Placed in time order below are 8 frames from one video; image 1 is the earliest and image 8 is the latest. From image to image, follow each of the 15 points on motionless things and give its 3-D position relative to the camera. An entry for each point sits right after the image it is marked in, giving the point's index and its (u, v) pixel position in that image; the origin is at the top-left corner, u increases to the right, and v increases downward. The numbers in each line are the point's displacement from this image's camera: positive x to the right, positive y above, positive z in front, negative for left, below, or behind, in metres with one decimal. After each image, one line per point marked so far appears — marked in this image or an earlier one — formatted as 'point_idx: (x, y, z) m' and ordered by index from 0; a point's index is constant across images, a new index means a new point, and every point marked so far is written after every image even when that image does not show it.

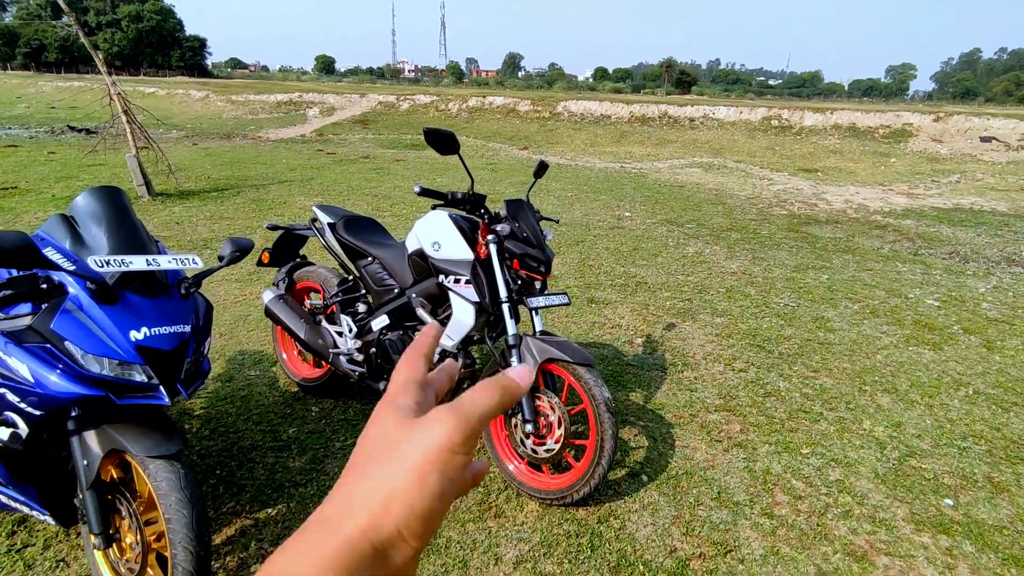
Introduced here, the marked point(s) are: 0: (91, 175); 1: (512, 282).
0: (-7.0, +1.9, +9.3) m
1: (0.0, 0.0, +2.4) m
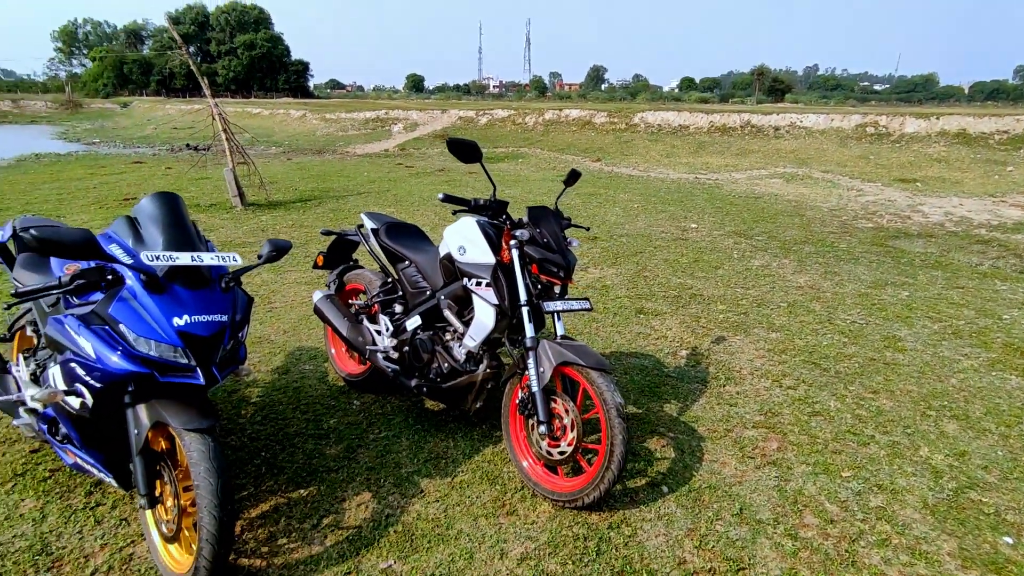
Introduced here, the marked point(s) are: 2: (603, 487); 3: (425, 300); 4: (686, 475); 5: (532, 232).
0: (-5.9, +1.9, +10.3) m
1: (+0.1, 0.0, +2.5) m
2: (+0.4, -0.8, +2.3) m
3: (-0.4, -0.1, +2.9) m
4: (+0.8, -0.9, +2.7) m
5: (+0.1, +0.2, +2.4) m
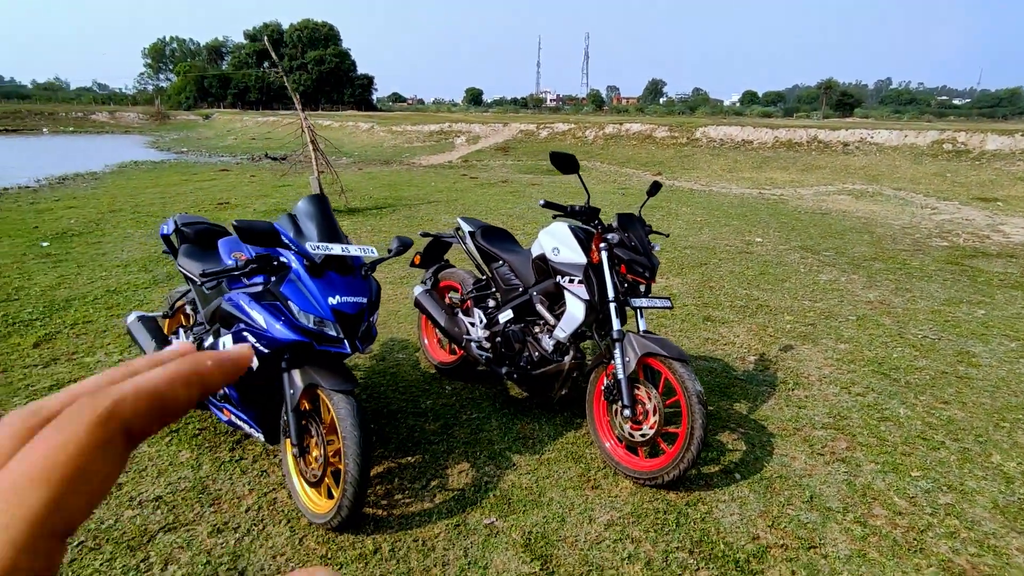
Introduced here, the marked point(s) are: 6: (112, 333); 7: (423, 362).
0: (-4.6, +1.9, +11.1) m
1: (+0.5, 0.0, +2.7) m
2: (+0.8, -0.8, +2.5) m
3: (0.0, 0.0, +3.2) m
4: (+1.3, -0.9, +2.8) m
5: (+0.5, +0.3, +2.7) m
6: (-3.2, -0.4, +4.5) m
7: (-0.6, -0.5, +3.9) m
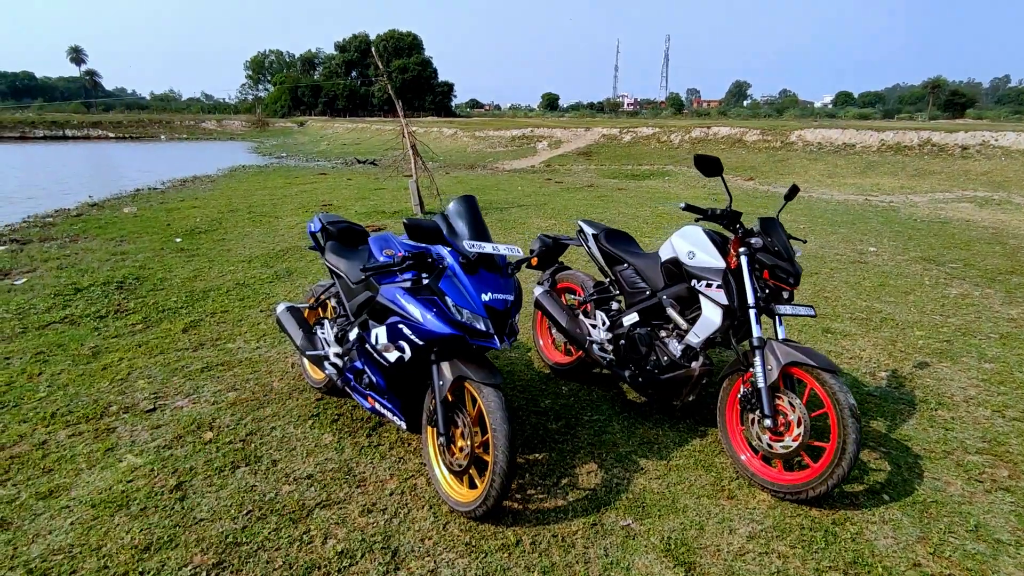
0: (-2.8, +1.9, +11.6) m
1: (+1.2, 0.0, +2.7) m
2: (+1.4, -0.8, +2.4) m
3: (+0.8, -0.1, +3.2) m
4: (+1.9, -1.0, +2.7) m
5: (+1.2, +0.2, +2.6) m
6: (-2.3, -0.3, +4.9) m
7: (+0.2, -0.5, +4.0) m
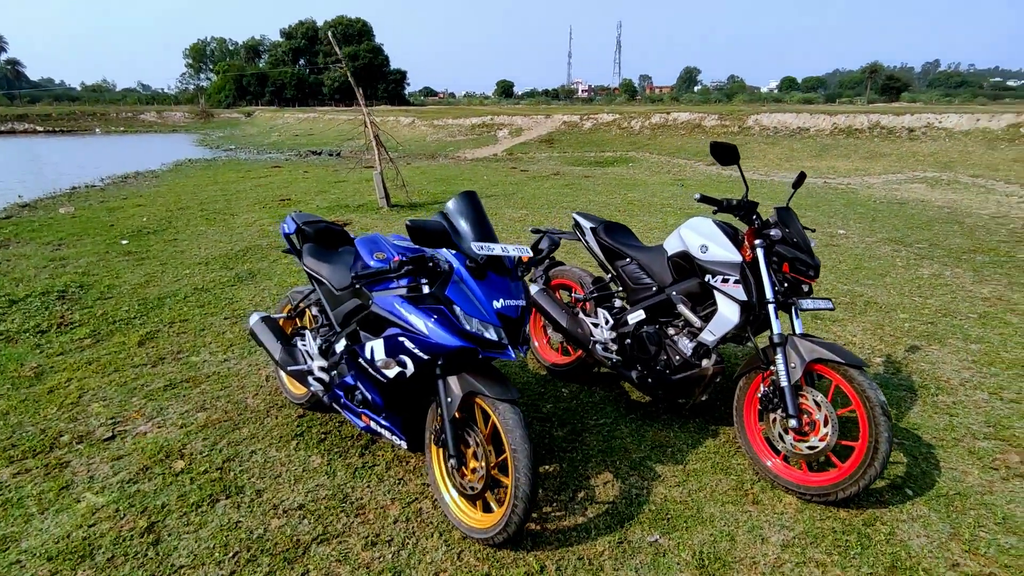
0: (-3.5, +2.0, +11.2) m
1: (+1.2, 0.0, +2.5) m
2: (+1.4, -0.8, +2.3) m
3: (+0.8, 0.0, +3.0) m
4: (+2.0, -0.9, +2.6) m
5: (+1.2, +0.3, +2.5) m
6: (-2.4, -0.4, +4.5) m
7: (+0.1, -0.5, +3.8) m
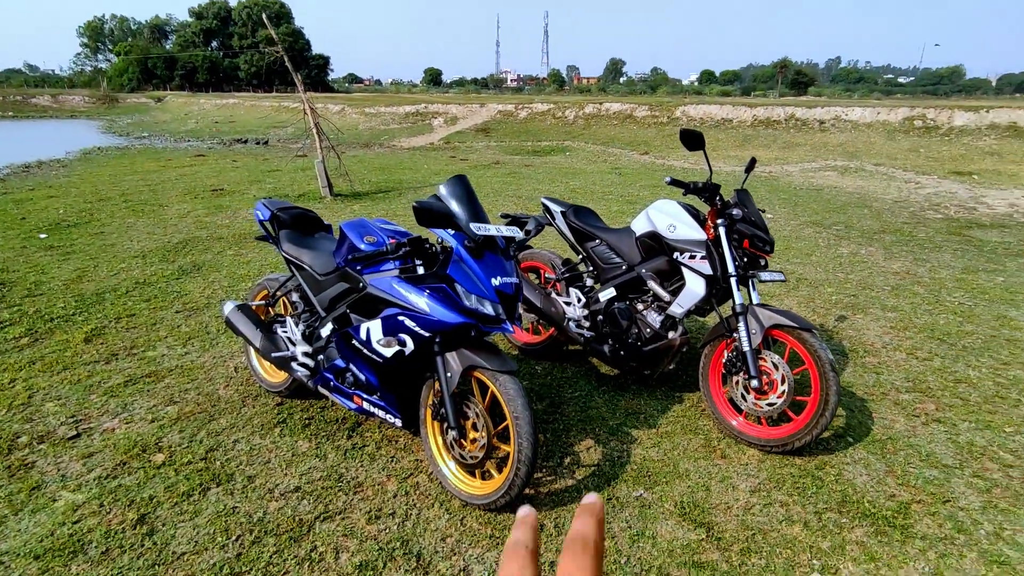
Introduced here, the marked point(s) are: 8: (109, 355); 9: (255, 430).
0: (-4.6, +2.1, +10.8) m
1: (+1.1, +0.1, +2.8) m
2: (+1.4, -0.7, +2.6) m
3: (+0.6, +0.1, +3.2) m
4: (+1.9, -0.8, +3.0) m
5: (+1.1, +0.4, +2.8) m
6: (-2.7, -0.3, +4.3) m
7: (-0.1, -0.4, +3.9) m
8: (-2.8, -0.5, +3.8) m
9: (-1.4, -0.8, +3.0) m
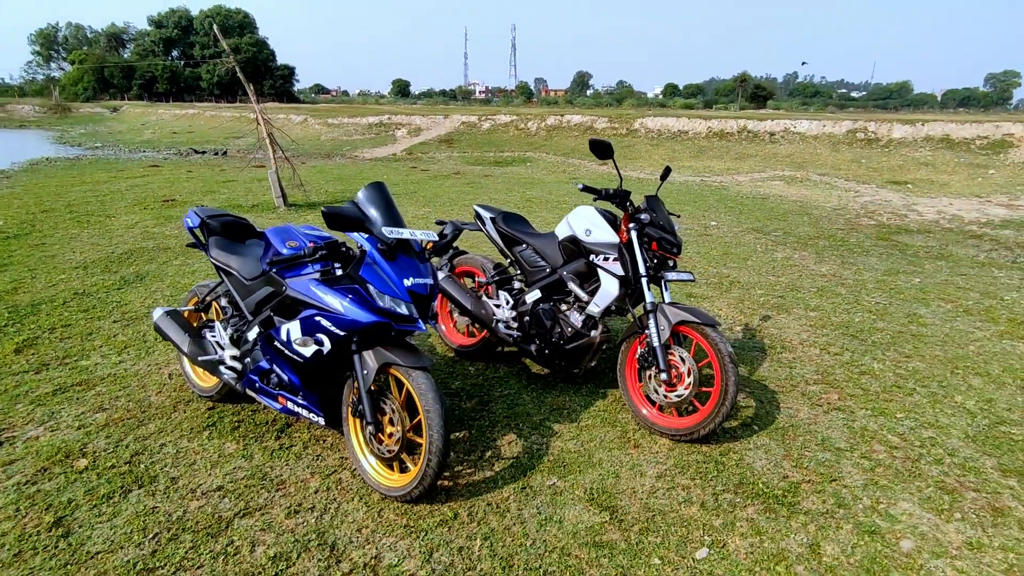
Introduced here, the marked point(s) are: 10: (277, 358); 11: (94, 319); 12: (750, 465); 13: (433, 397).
0: (-5.4, +1.9, +10.7) m
1: (+0.7, +0.1, +3.0) m
2: (+1.0, -0.7, +2.8) m
3: (+0.2, +0.1, +3.4) m
4: (+1.5, -0.7, +3.2) m
5: (+0.7, +0.4, +3.0) m
6: (-3.2, -0.4, +4.3) m
7: (-0.5, -0.4, +4.0) m
8: (-3.2, -0.5, +3.8) m
9: (-1.8, -0.8, +3.0) m
10: (-1.1, -0.3, +2.7) m
11: (-3.5, -0.3, +4.6) m
12: (+1.2, -0.9, +2.8) m
13: (-0.3, -0.5, +2.4) m
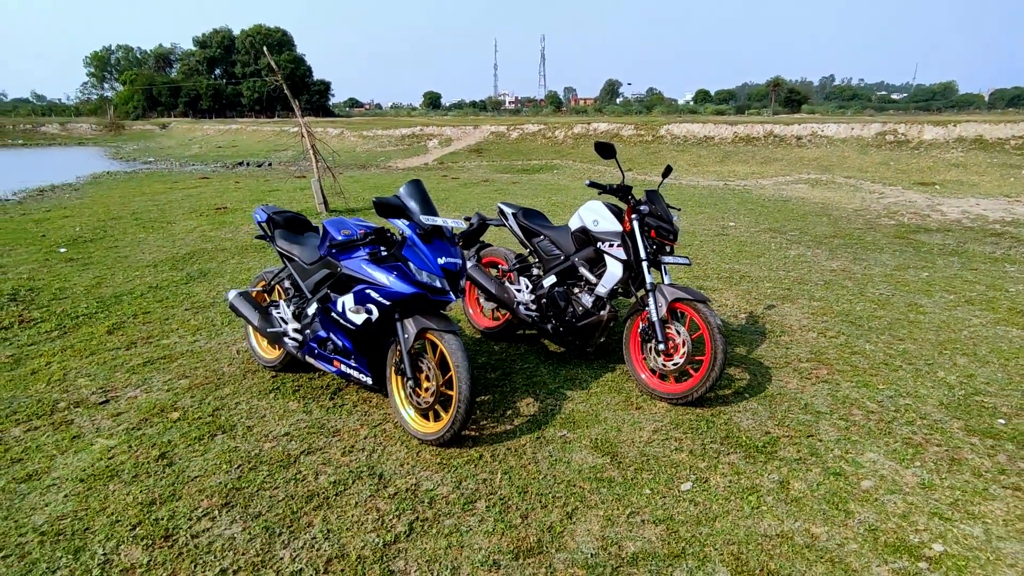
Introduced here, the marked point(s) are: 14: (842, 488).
0: (-4.9, +1.9, +11.5) m
1: (+0.8, +0.3, +3.4) m
2: (+1.1, -0.6, +3.2) m
3: (+0.3, +0.2, +3.8) m
4: (+1.6, -0.6, +3.6) m
5: (+0.8, +0.5, +3.4) m
6: (-3.0, -0.3, +4.9) m
7: (-0.4, -0.3, +4.5) m
8: (-3.1, -0.4, +4.5) m
9: (-1.7, -0.7, +3.6) m
10: (-1.0, -0.2, +3.2) m
11: (-3.3, -0.2, +5.3) m
12: (+1.3, -0.8, +3.2) m
13: (-0.3, -0.3, +2.8) m
14: (+1.6, -1.0, +2.6) m
